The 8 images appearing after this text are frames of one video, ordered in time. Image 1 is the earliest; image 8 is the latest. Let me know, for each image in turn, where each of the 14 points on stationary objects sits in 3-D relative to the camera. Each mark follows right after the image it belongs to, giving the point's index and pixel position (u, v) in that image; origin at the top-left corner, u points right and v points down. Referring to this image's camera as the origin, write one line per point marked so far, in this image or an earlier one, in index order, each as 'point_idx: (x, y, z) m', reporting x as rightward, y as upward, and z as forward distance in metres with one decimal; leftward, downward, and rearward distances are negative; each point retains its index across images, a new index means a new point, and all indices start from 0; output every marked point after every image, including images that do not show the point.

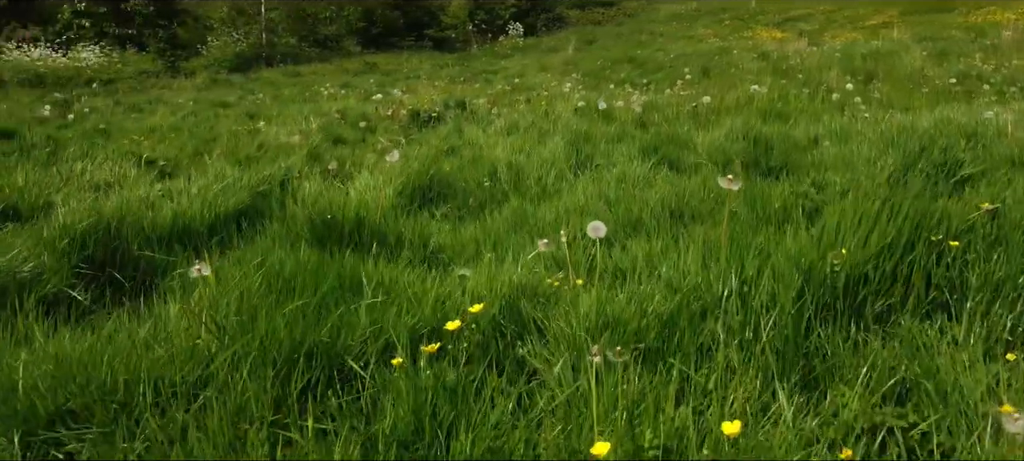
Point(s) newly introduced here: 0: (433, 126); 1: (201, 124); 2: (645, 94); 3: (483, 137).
0: (-0.7, +0.9, +7.1) m
1: (-3.3, +1.1, +8.5) m
2: (+1.4, +1.5, +8.8) m
3: (-0.2, +0.7, +5.9) m
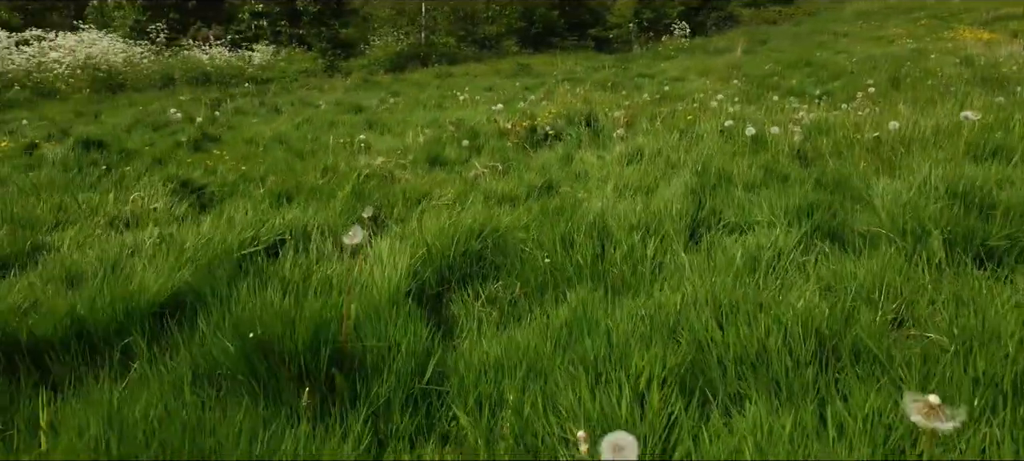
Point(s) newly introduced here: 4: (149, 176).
0: (+0.3, +0.6, +6.0) m
1: (-2.0, +0.9, +7.9) m
2: (+2.7, +1.1, +7.2) m
3: (+0.5, +0.4, +4.8) m
4: (-2.1, +0.3, +4.7) m
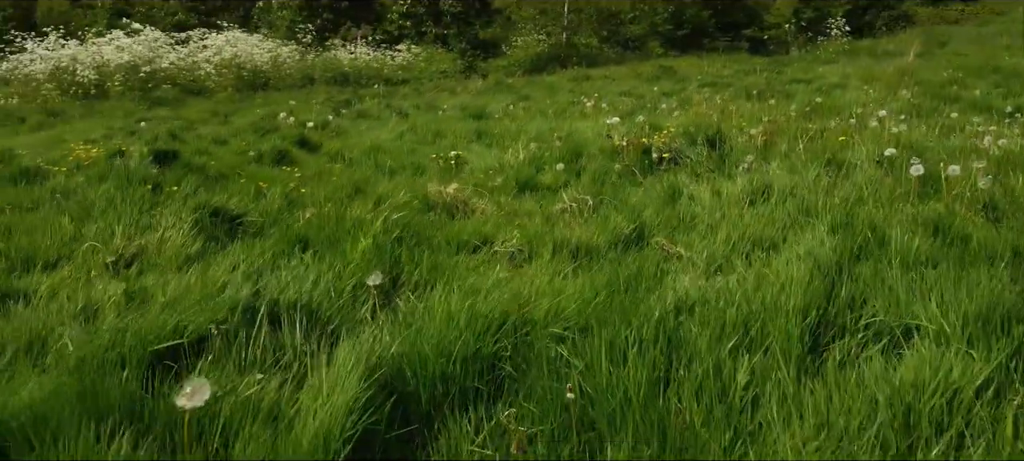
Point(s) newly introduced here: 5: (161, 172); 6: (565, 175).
0: (+0.9, +0.3, +5.1) m
1: (-0.9, +0.8, +7.3) m
2: (+3.5, +0.7, +5.8) m
3: (+0.9, +0.1, +3.8) m
4: (-1.7, +0.2, +4.1) m
5: (-2.2, +0.4, +5.1) m
6: (+0.3, +0.4, +5.4) m
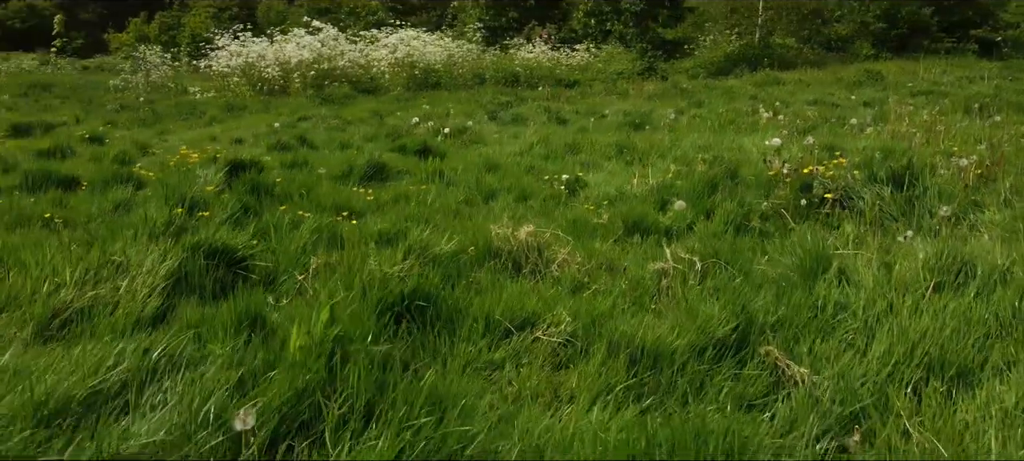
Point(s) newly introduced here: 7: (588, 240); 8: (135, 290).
0: (+1.4, 0.0, +3.8) m
1: (+0.2, +0.5, +6.4) m
2: (+4.2, +0.2, +3.9) m
3: (+1.1, -0.2, +2.6) m
4: (-1.3, 0.0, +3.5) m
5: (-1.6, +0.2, +4.5) m
6: (+0.9, +0.1, +4.2) m
7: (+0.4, 0.0, +3.9) m
8: (-1.3, -0.2, +2.8) m
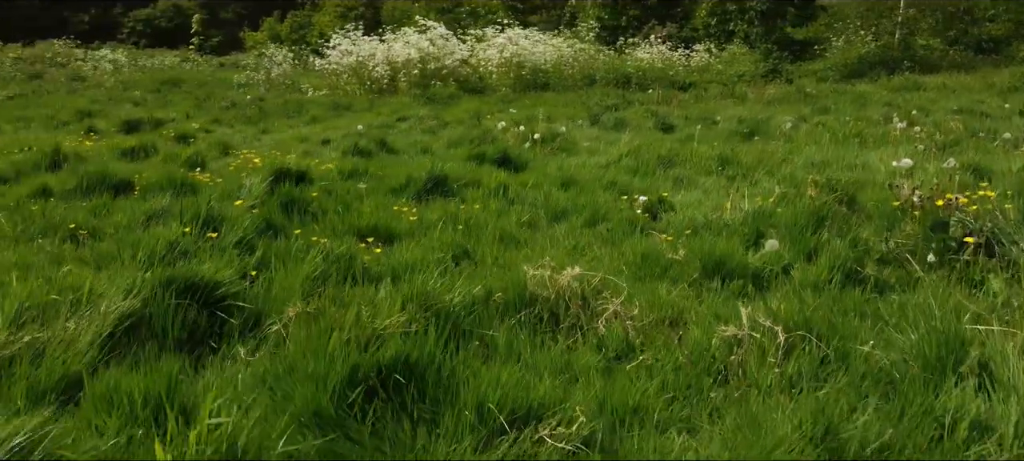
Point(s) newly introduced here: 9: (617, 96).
0: (+1.6, -0.2, +3.0) m
1: (+0.7, +0.4, +5.7) m
2: (+4.3, -0.1, +2.7) m
3: (+1.1, -0.4, +1.8) m
4: (-1.2, -0.1, +3.0) m
5: (-1.3, +0.1, +4.1) m
6: (+1.2, -0.1, +3.4) m
7: (+0.6, -0.2, +3.2) m
8: (-1.2, -0.3, +2.3) m
9: (+2.0, +2.5, +15.2) m
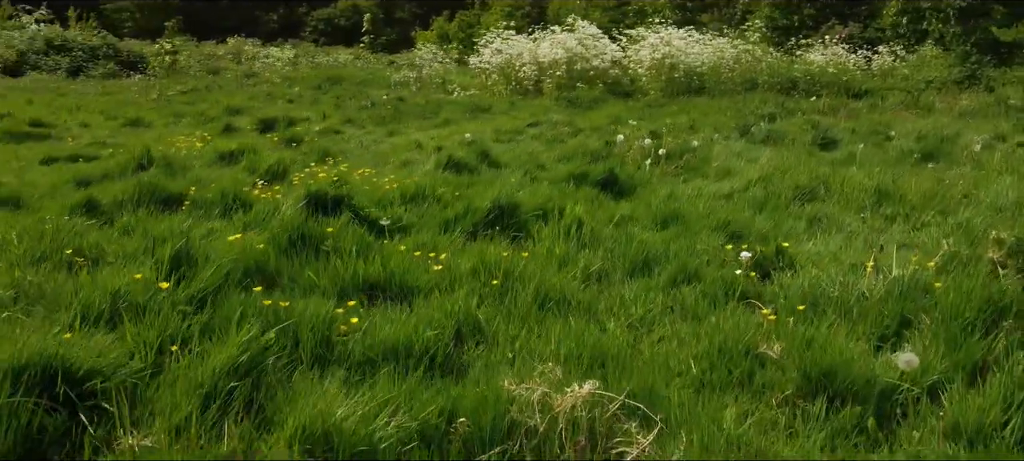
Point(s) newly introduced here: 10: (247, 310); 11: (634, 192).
0: (+1.5, -0.5, +1.8) m
1: (+1.3, +0.1, +4.6) m
2: (+4.2, -0.5, +1.0) m
3: (+0.8, -0.7, +0.7) m
4: (-1.2, -0.3, +2.4) m
5: (-1.1, 0.0, +3.4) m
6: (+1.2, -0.4, +2.3) m
7: (+0.6, -0.5, +2.2) m
8: (-1.4, -0.5, +1.7) m
9: (+4.5, +2.1, +13.7) m
10: (-0.8, -0.3, +2.5) m
11: (+0.8, +0.3, +5.5) m
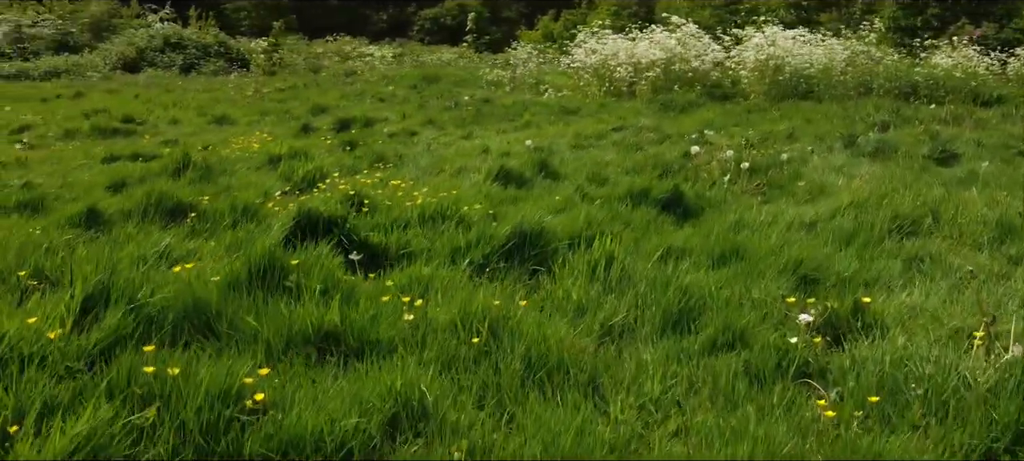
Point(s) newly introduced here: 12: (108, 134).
0: (+1.3, -0.7, +0.9) m
1: (+1.4, -0.1, +3.8) m
2: (+3.8, -0.8, -0.2) m
3: (+0.4, -0.8, 0.0) m
4: (-1.3, -0.4, +1.9) m
5: (-1.1, -0.1, +2.9) m
6: (+1.0, -0.6, +1.5) m
7: (+0.4, -0.6, +1.5) m
8: (-1.6, -0.5, +1.2) m
9: (+5.8, +1.8, +12.4) m
10: (-0.9, -0.4, +2.0) m
11: (+1.1, +0.1, +4.8) m
12: (-5.9, +1.4, +11.8) m
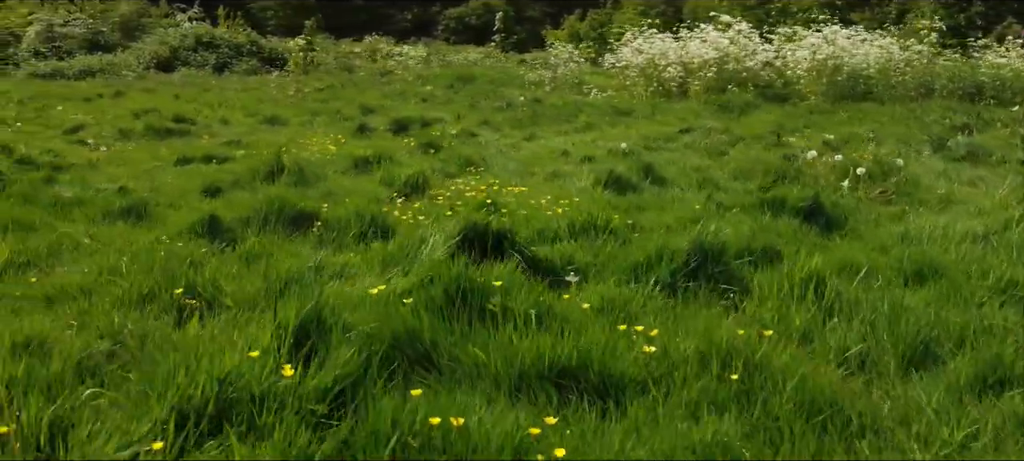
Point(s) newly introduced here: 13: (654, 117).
0: (+2.0, -0.7, +0.6) m
1: (+2.2, -0.1, +3.5) m
2: (+4.4, -0.9, -0.5) m
3: (+1.1, -0.9, -0.3) m
4: (-0.6, -0.4, +1.6) m
5: (-0.4, -0.2, +2.7) m
6: (+1.7, -0.6, +1.2) m
7: (+1.1, -0.7, +1.2) m
8: (-0.9, -0.6, +1.0) m
9: (+6.7, +1.7, +12.0) m
10: (-0.2, -0.4, +1.7) m
11: (+1.8, 0.0, +4.5) m
12: (-5.0, +1.4, +11.6) m
13: (+2.3, +1.9, +13.6) m
